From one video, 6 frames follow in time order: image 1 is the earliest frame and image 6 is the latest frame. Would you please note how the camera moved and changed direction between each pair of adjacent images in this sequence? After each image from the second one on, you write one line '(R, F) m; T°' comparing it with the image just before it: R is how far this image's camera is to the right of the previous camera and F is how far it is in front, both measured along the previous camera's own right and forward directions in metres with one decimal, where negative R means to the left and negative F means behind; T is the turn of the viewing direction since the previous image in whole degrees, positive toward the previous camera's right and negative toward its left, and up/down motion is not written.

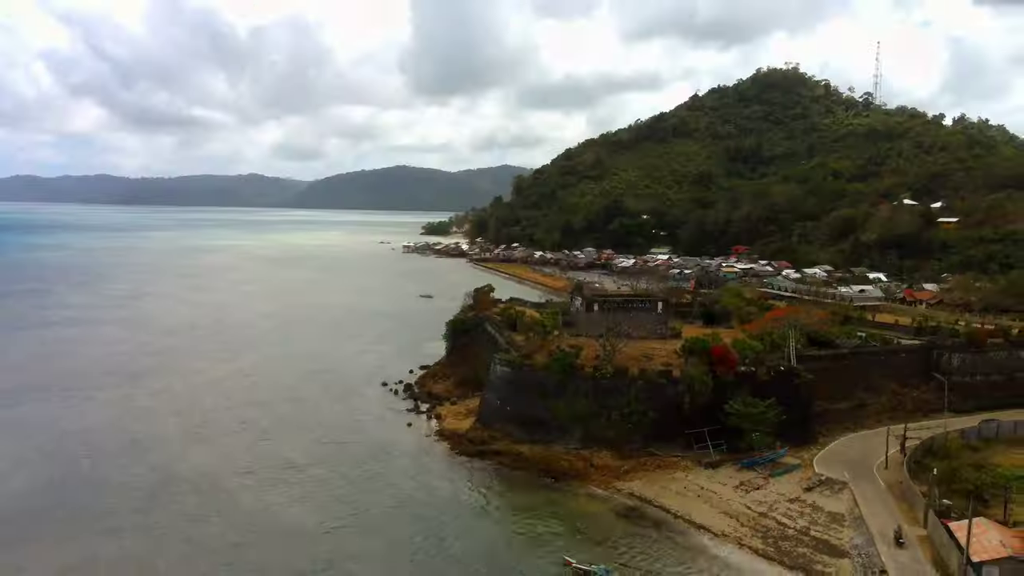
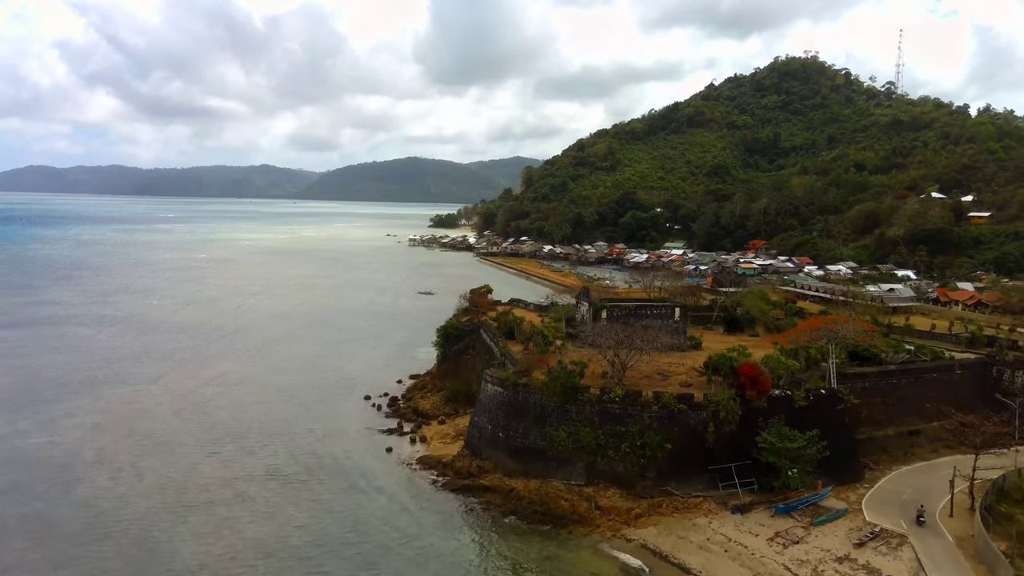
(+0.5, +3.4) m; -1°
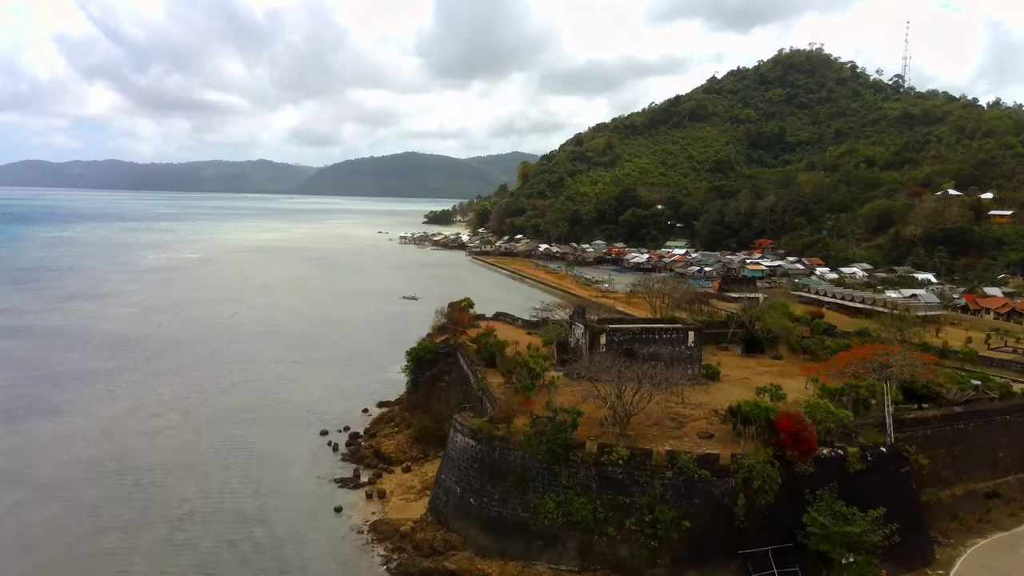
(+0.5, +4.2) m; 0°
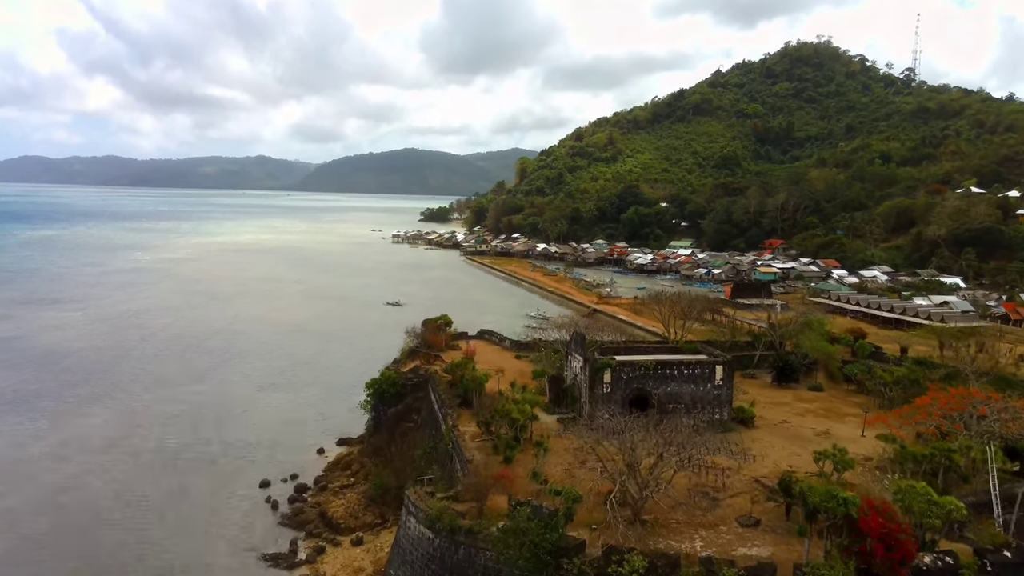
(+0.4, +4.4) m; 0°
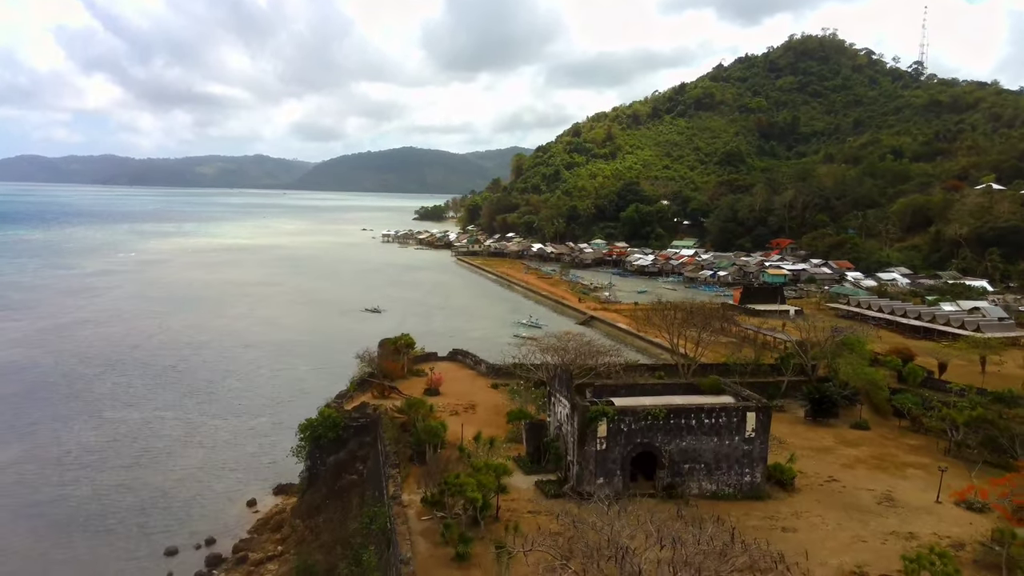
(+0.6, +4.0) m; 0°
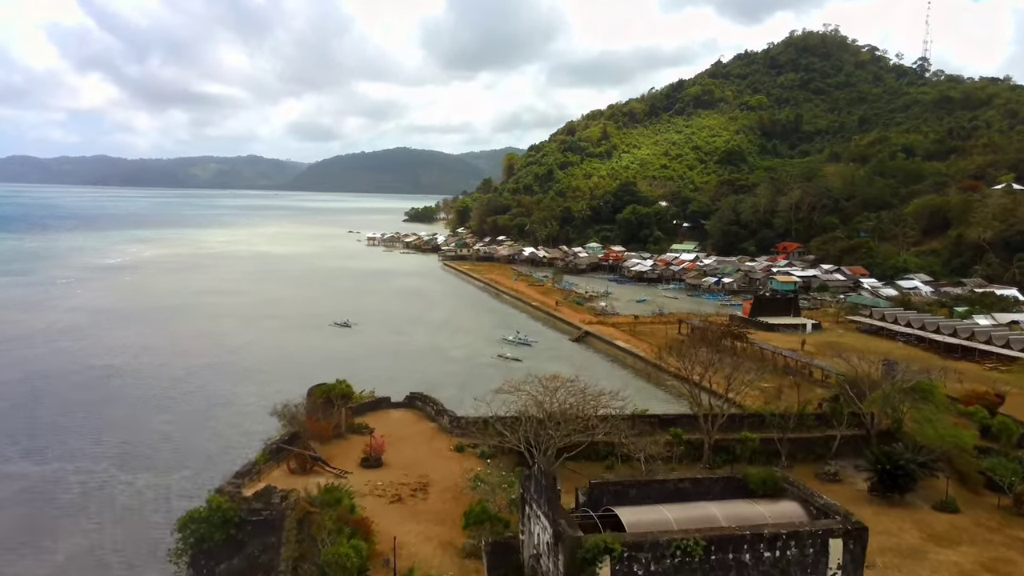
(+0.5, +4.4) m; 0°
